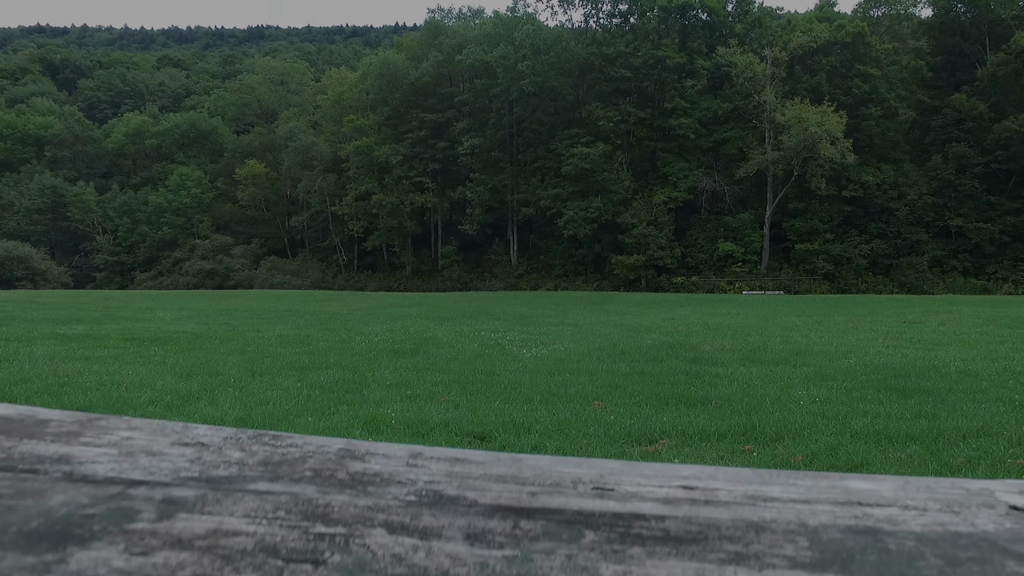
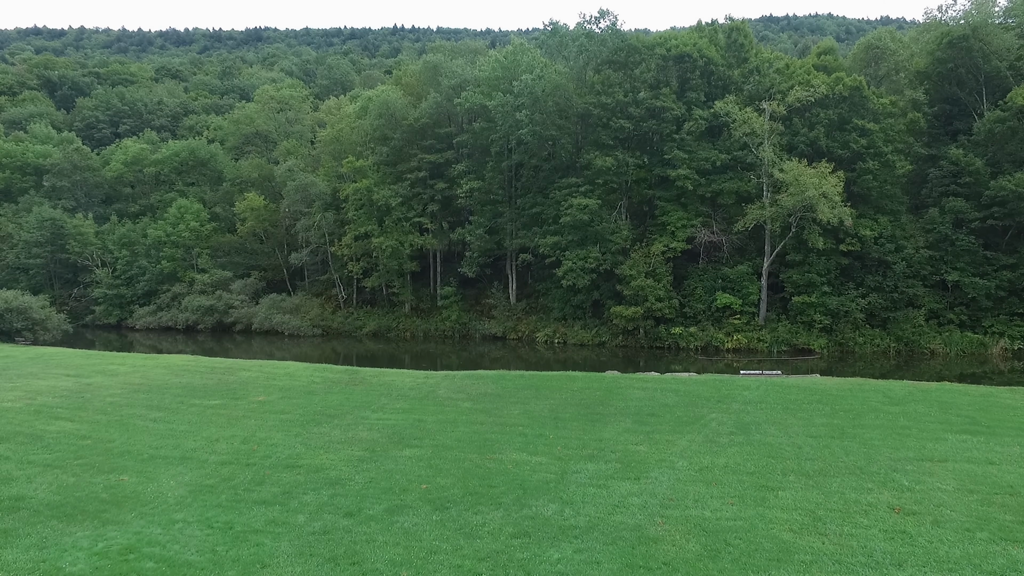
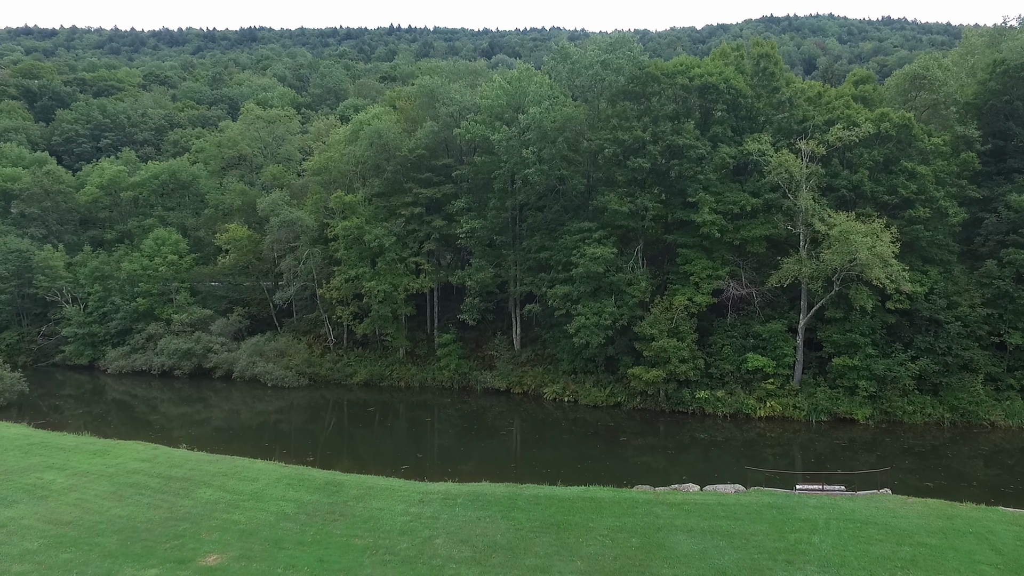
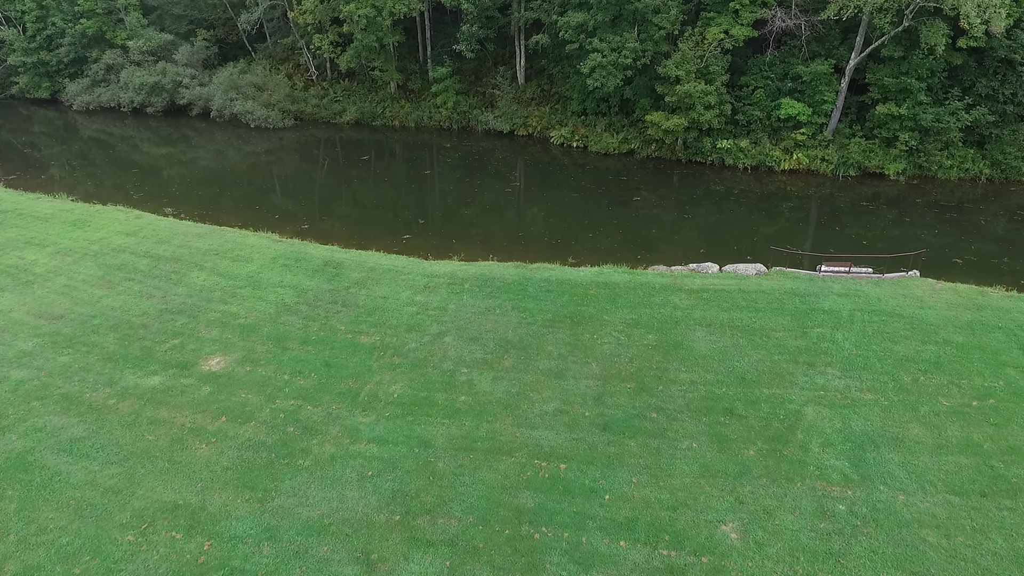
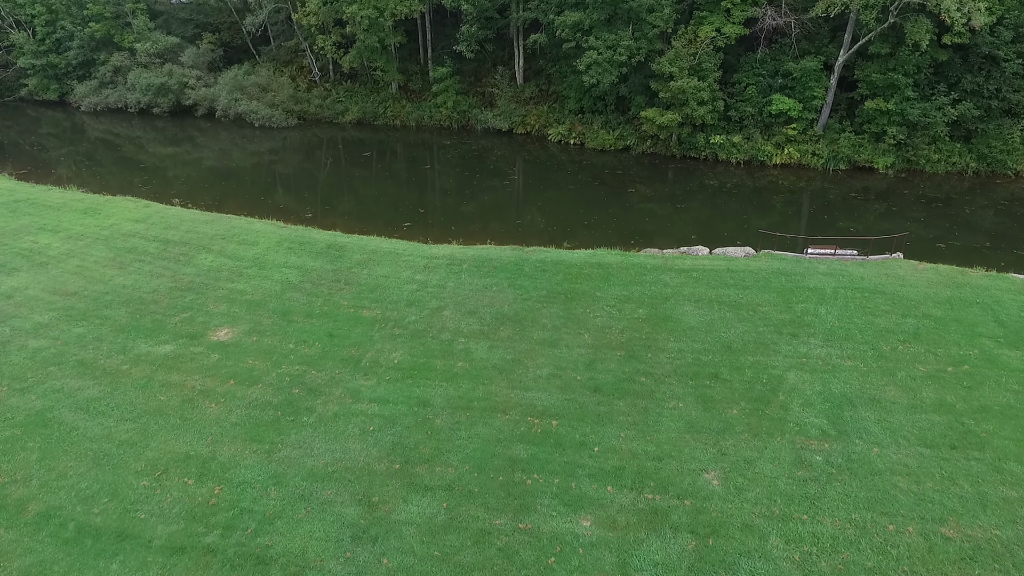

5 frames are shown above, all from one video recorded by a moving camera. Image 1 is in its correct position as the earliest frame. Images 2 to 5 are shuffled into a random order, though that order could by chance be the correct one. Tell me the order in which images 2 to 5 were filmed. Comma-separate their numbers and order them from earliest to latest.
2, 3, 5, 4
